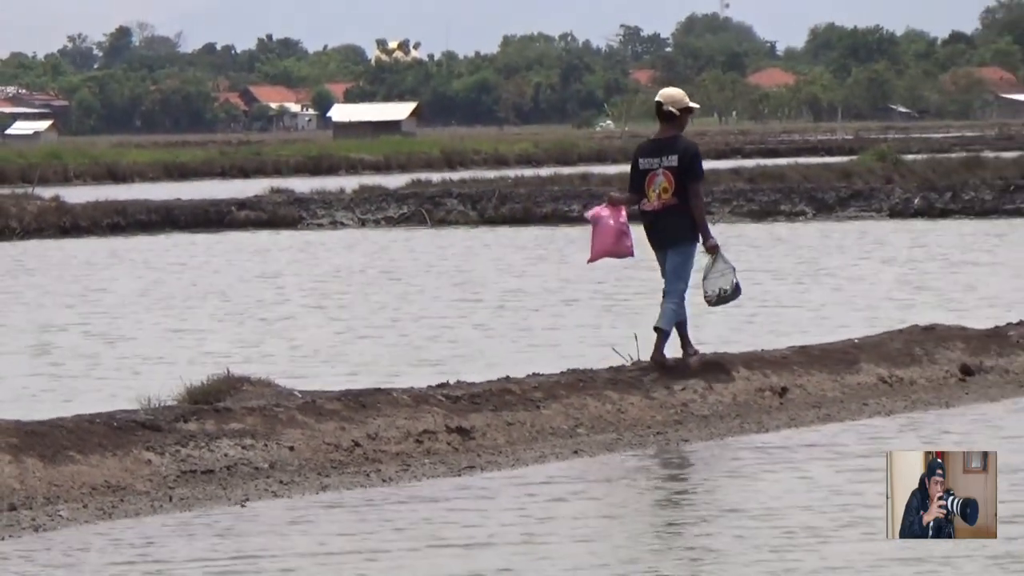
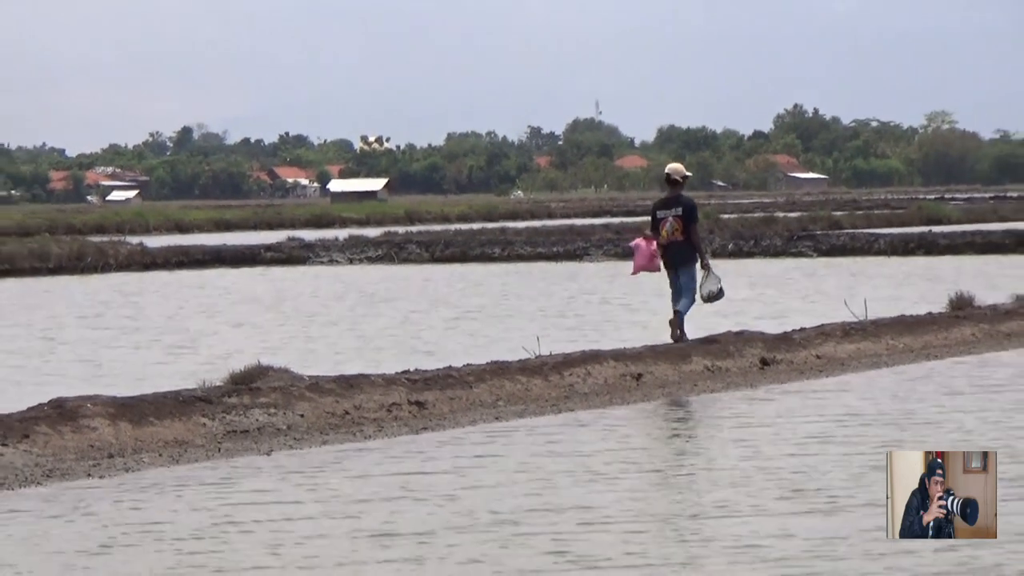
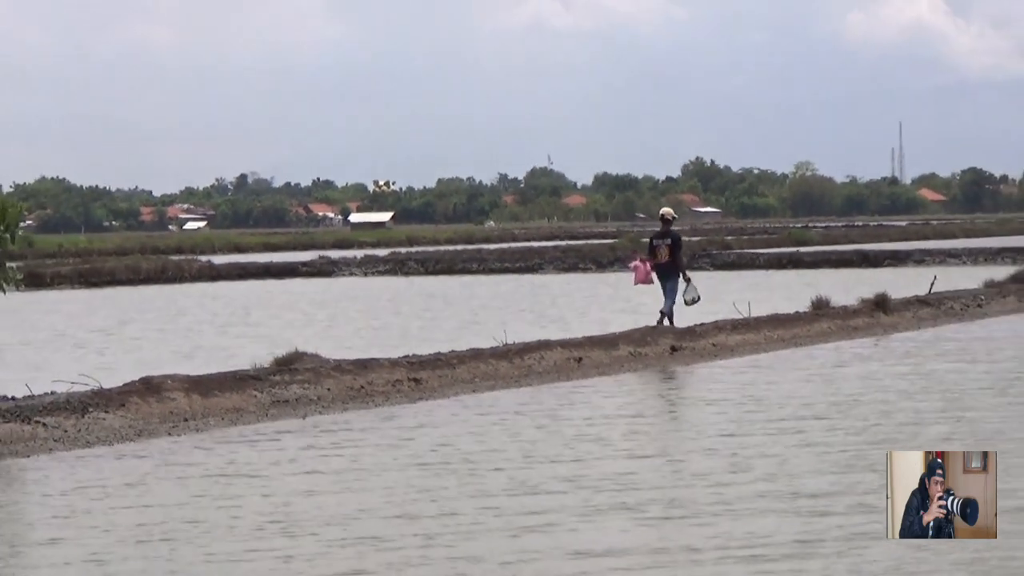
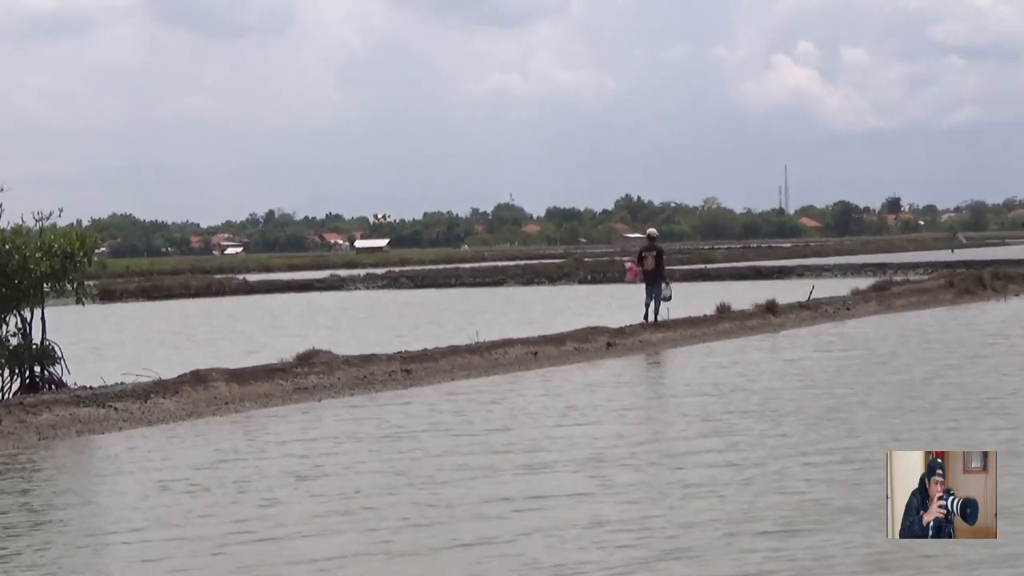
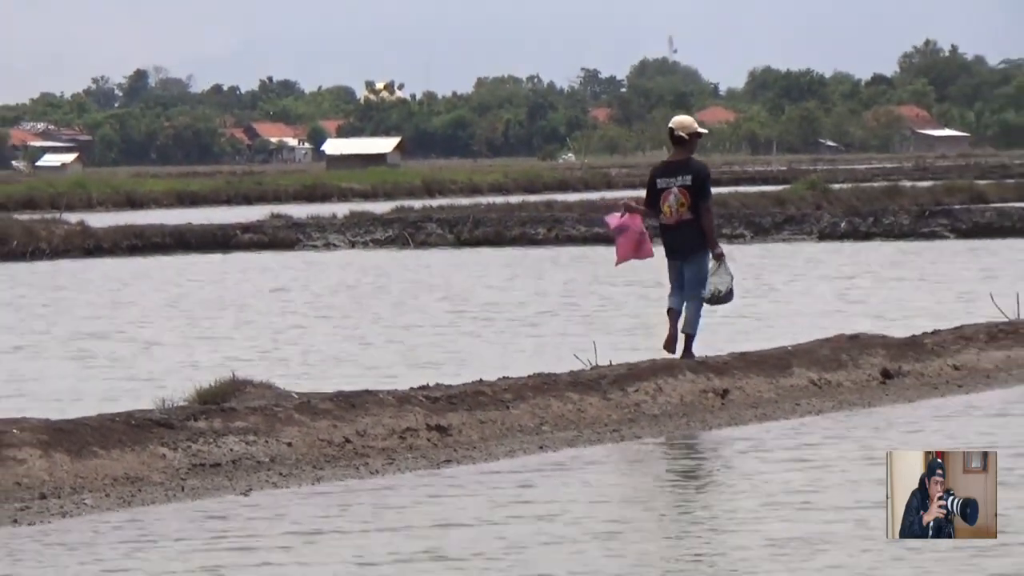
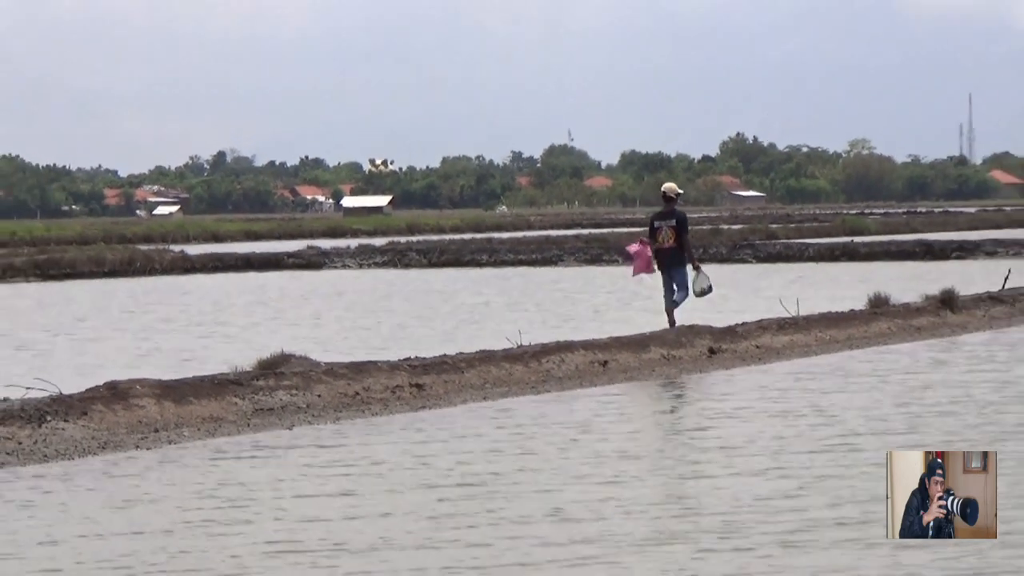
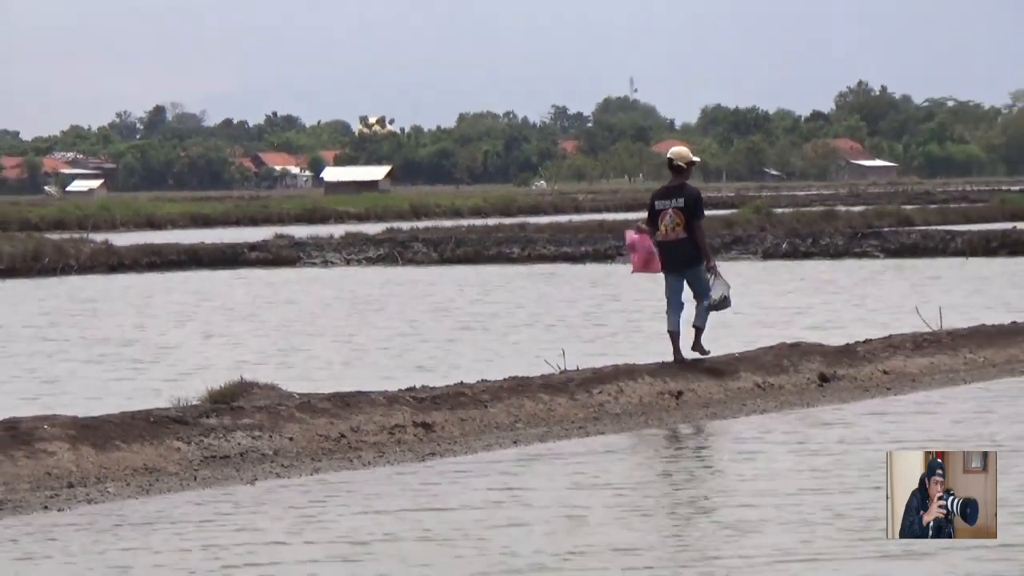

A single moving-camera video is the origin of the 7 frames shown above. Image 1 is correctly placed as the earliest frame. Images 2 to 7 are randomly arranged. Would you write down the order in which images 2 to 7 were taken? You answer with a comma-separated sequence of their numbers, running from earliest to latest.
5, 7, 2, 6, 3, 4
